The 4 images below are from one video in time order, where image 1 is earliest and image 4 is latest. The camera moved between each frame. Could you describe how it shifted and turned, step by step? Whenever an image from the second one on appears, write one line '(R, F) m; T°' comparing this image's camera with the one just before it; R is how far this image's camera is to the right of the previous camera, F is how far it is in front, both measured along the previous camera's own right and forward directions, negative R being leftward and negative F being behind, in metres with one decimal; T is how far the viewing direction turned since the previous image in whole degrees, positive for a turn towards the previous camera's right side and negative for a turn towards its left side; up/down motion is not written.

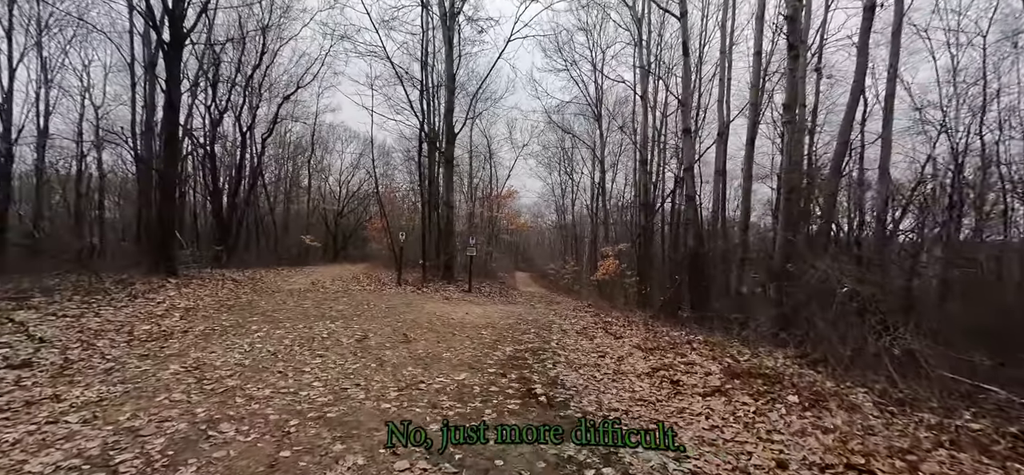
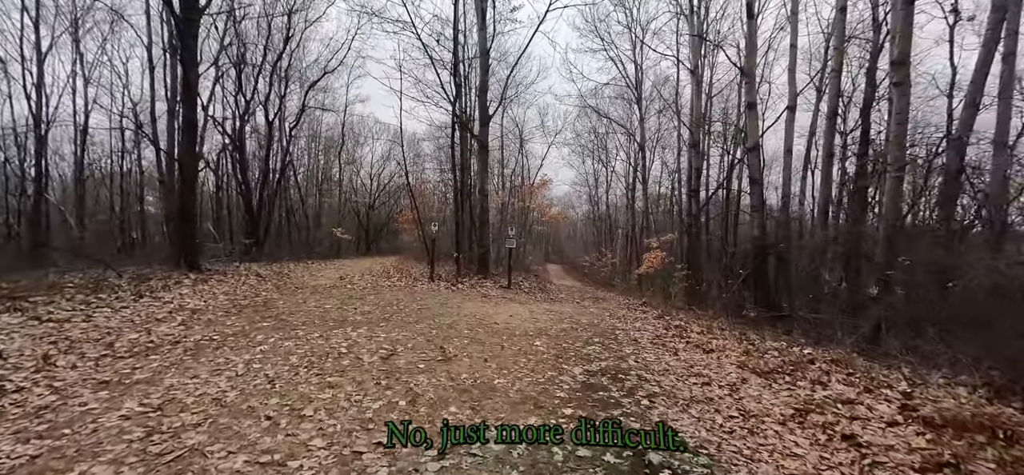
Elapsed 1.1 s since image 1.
(-0.4, +1.5) m; -4°
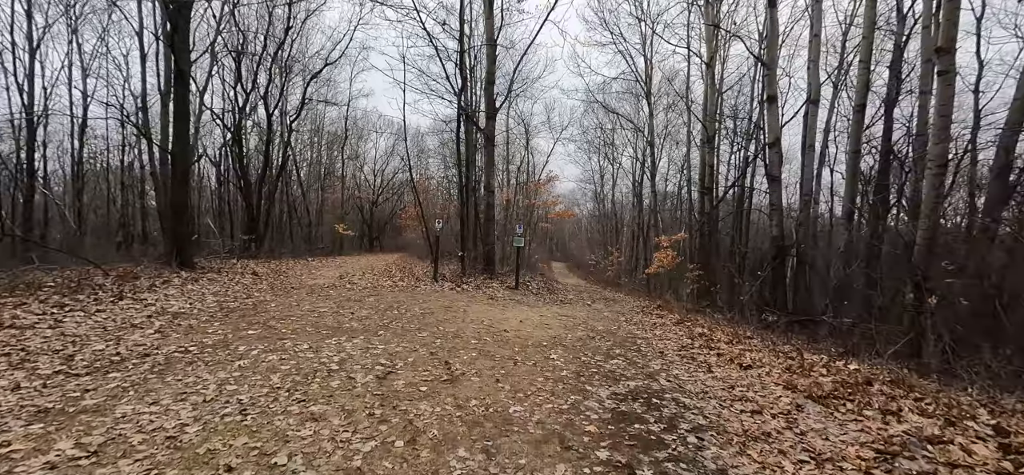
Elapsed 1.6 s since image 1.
(-0.1, +0.7) m; 0°
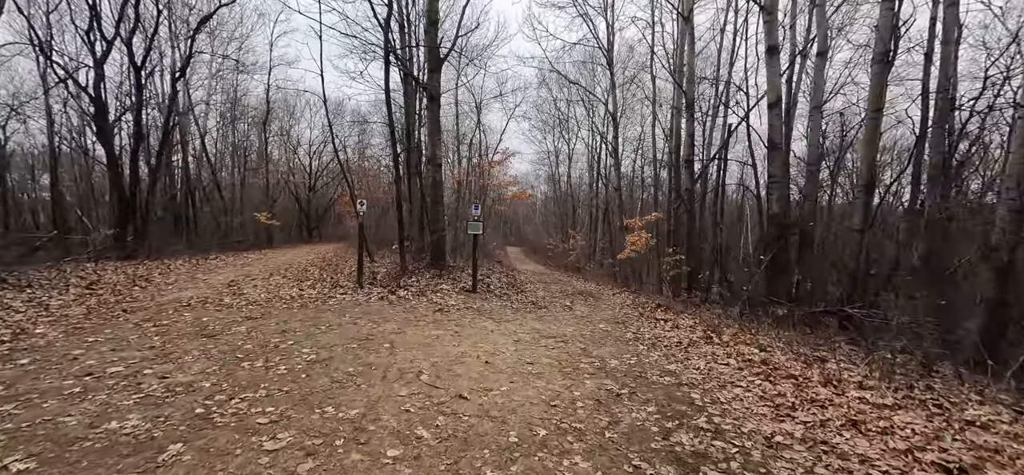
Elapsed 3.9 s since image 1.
(0.0, +3.2) m; +6°
